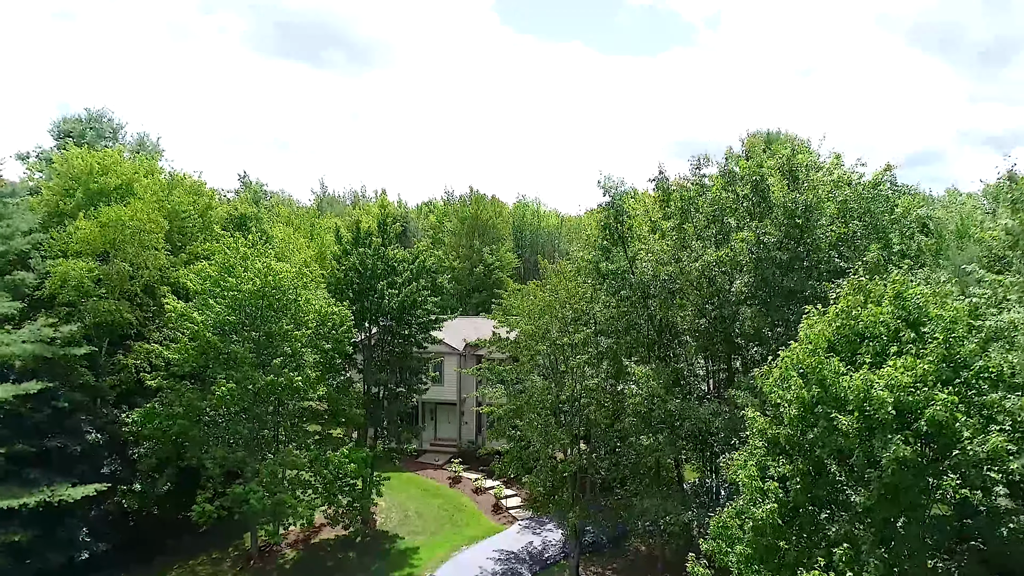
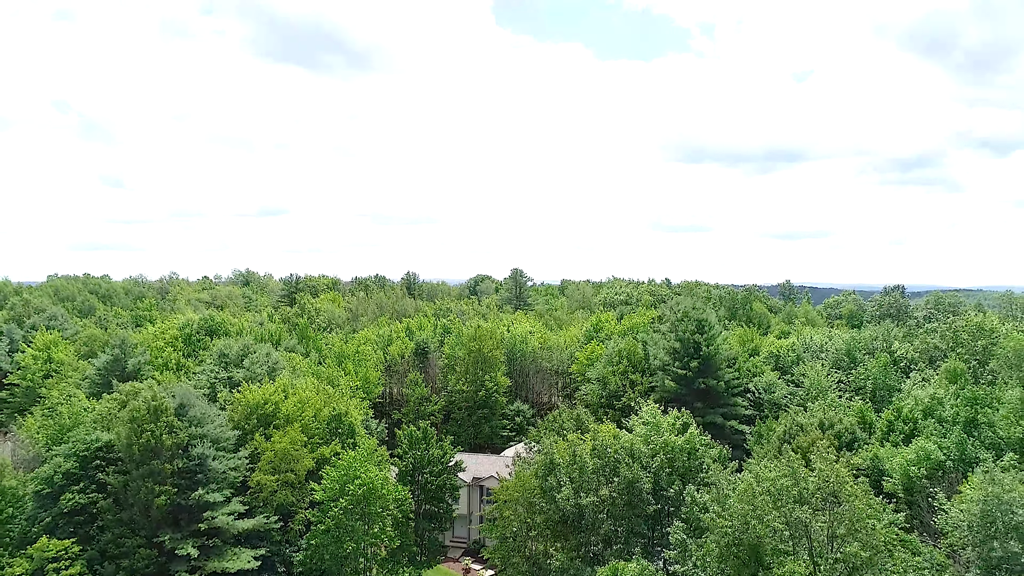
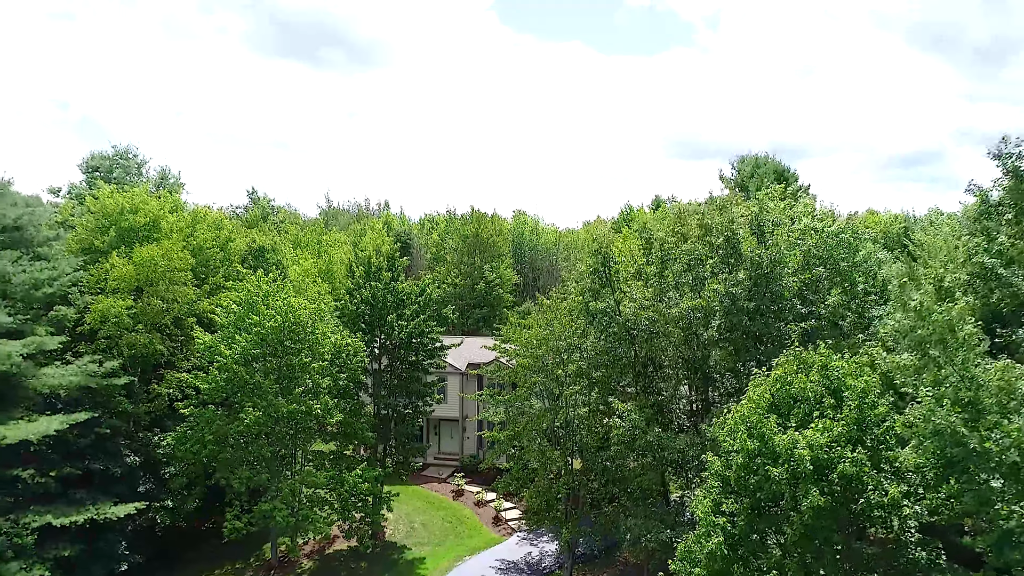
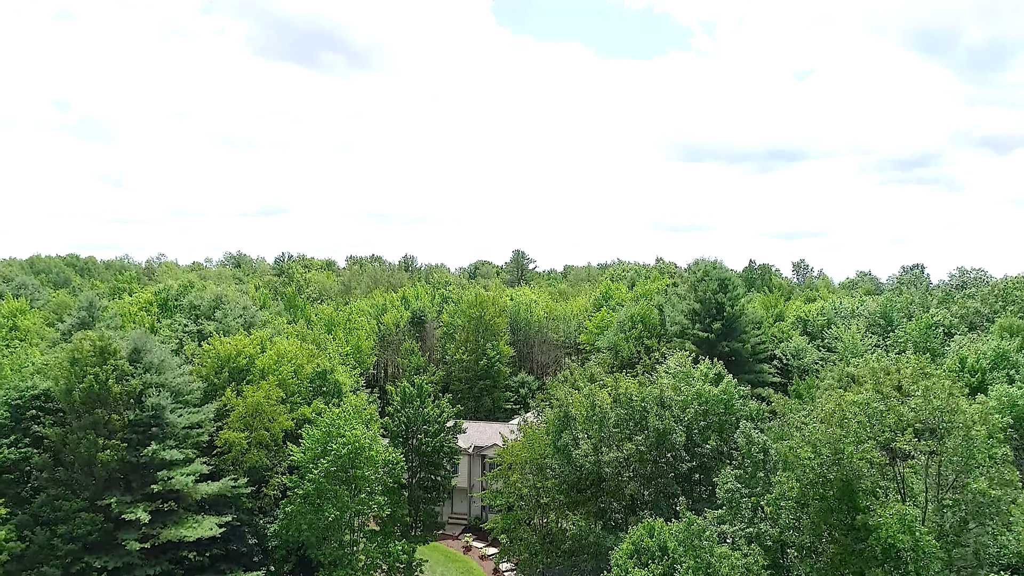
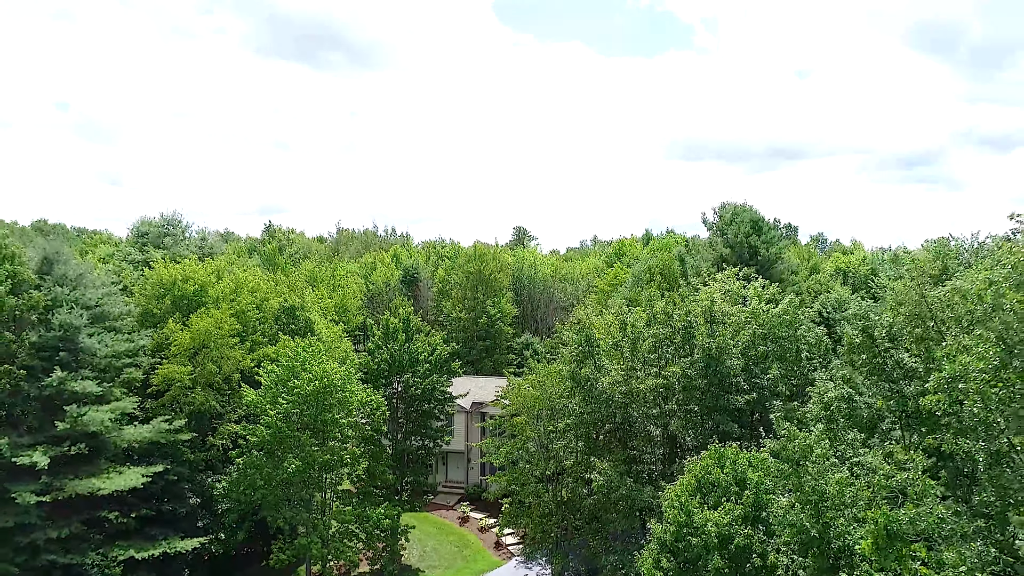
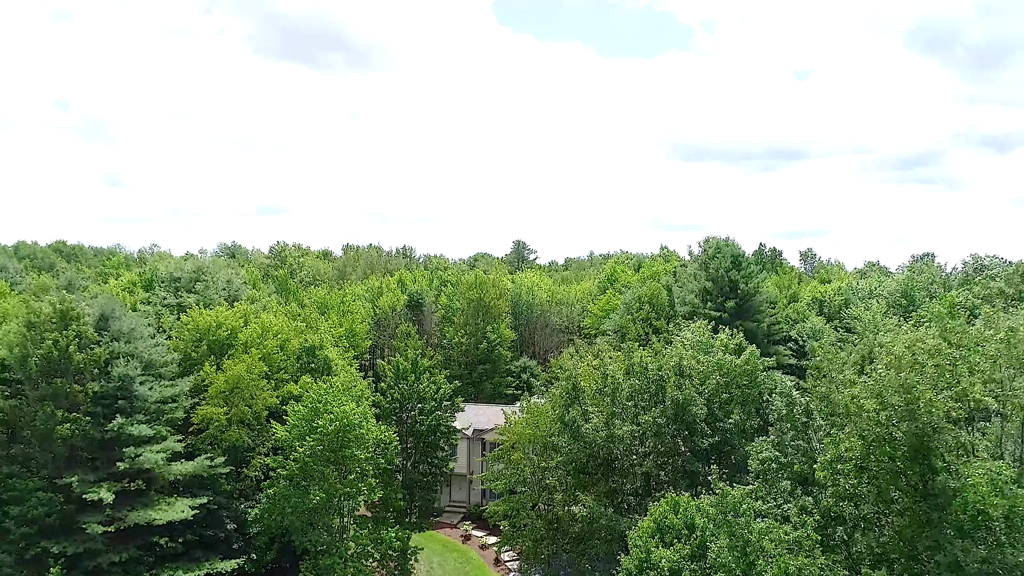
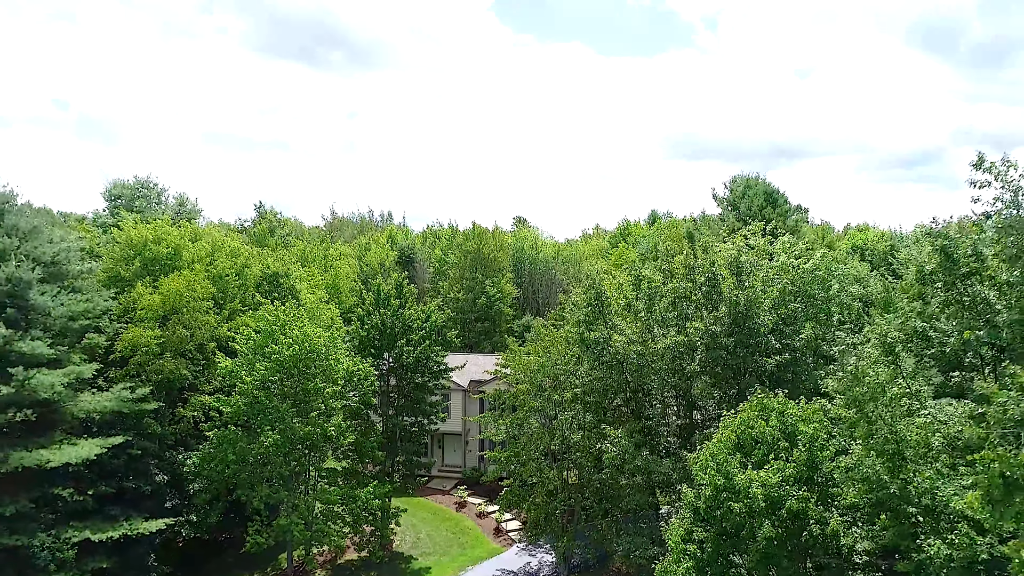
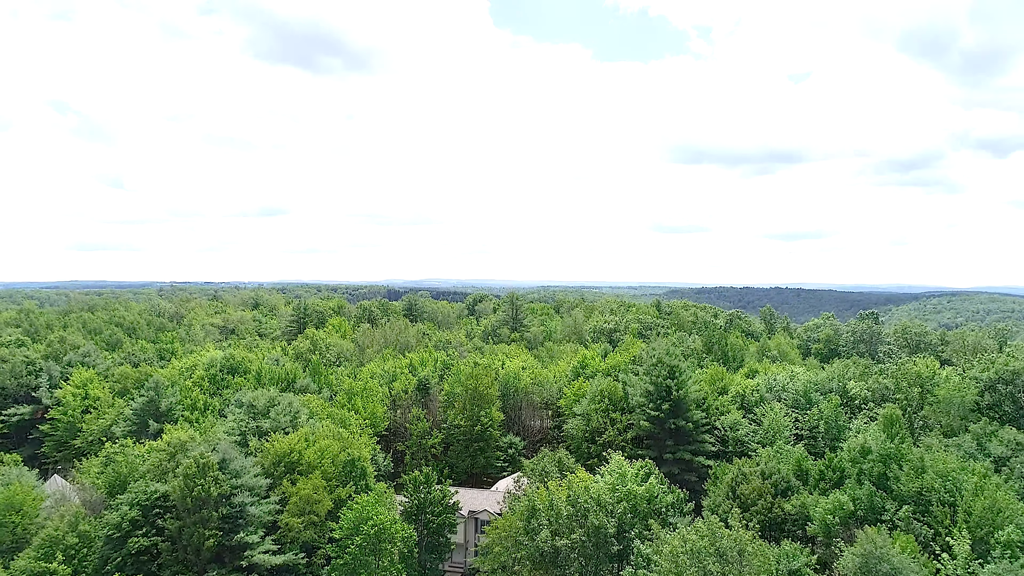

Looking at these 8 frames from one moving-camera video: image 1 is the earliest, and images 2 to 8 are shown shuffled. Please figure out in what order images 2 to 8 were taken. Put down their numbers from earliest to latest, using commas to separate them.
3, 7, 5, 6, 4, 2, 8
